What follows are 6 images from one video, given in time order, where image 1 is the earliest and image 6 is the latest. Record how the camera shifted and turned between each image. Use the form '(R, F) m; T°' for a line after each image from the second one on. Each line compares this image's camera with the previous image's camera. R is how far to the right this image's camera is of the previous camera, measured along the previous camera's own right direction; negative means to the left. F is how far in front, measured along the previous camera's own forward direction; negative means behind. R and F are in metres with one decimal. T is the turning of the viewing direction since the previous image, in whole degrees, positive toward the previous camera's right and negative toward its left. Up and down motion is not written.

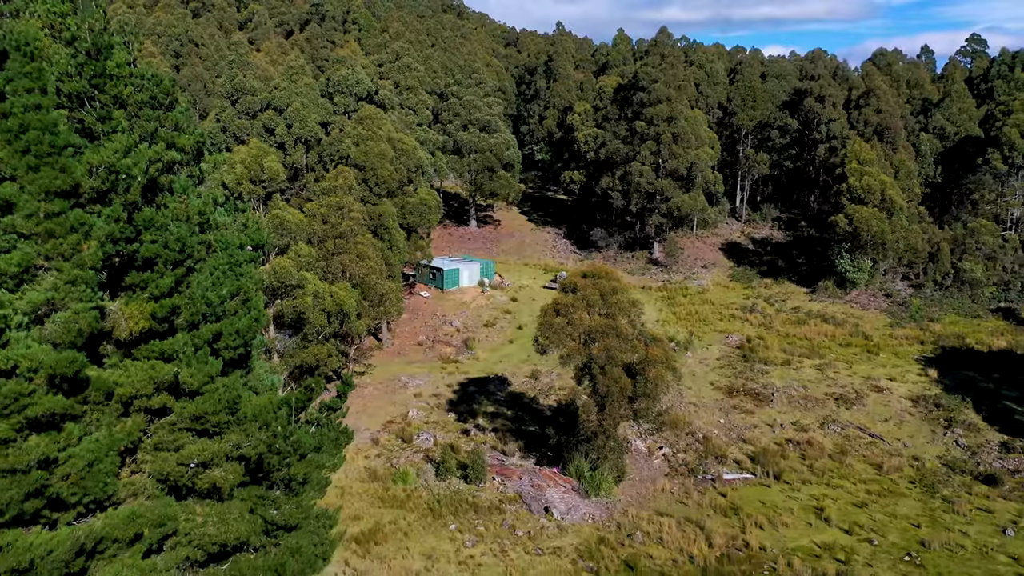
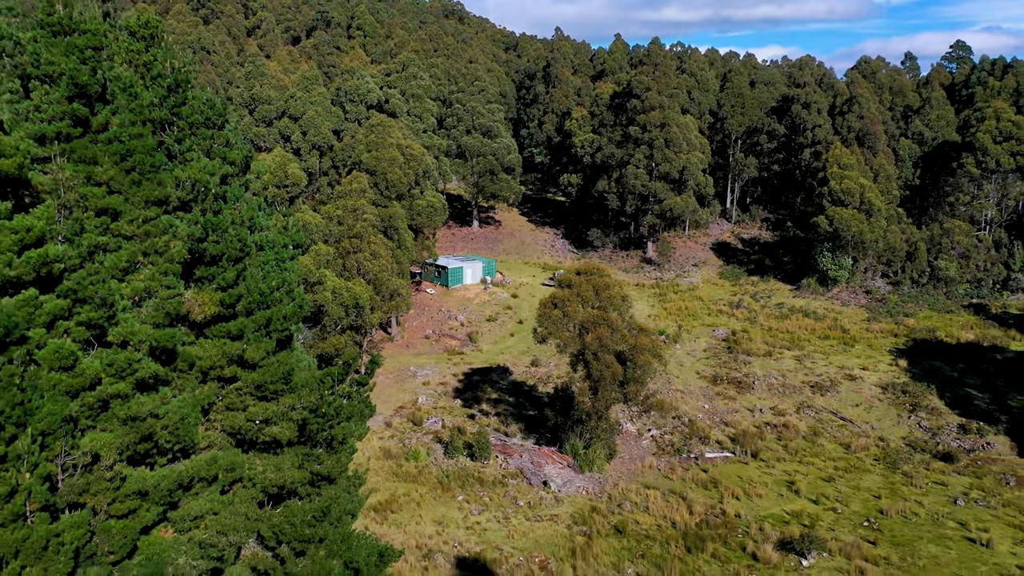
(0.0, -1.8) m; 0°
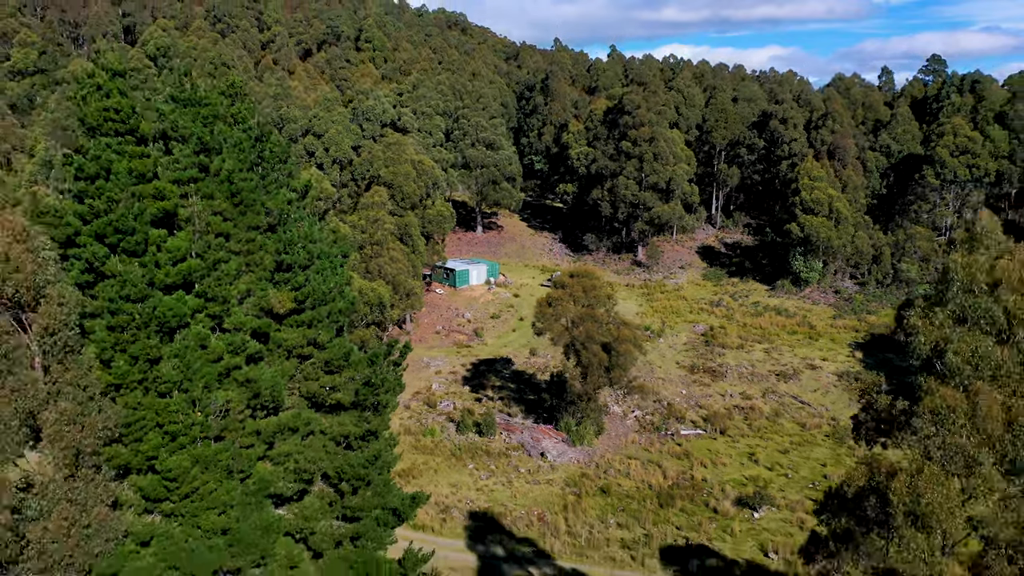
(-0.1, -3.2) m; 0°
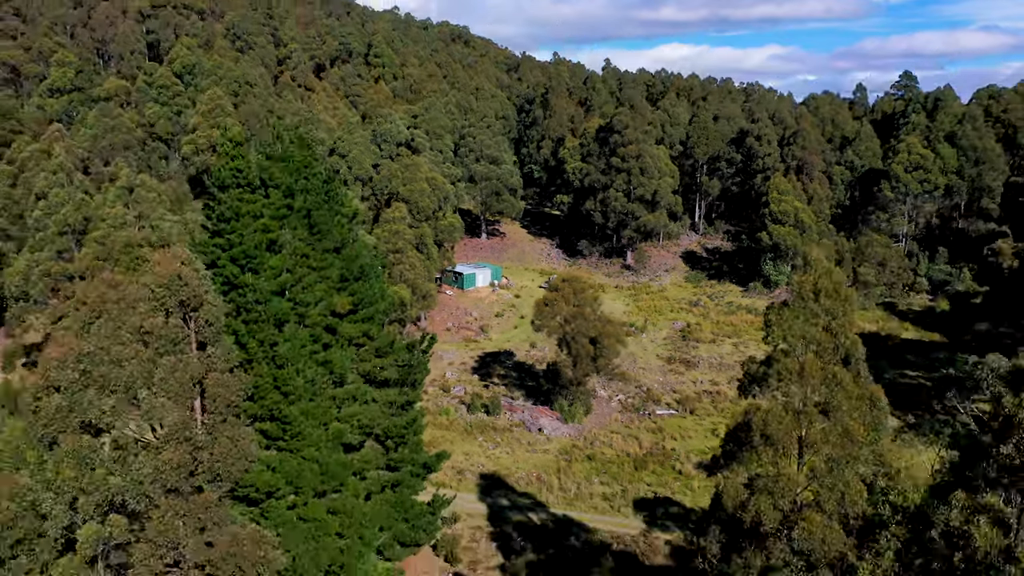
(-0.1, -4.2) m; 0°
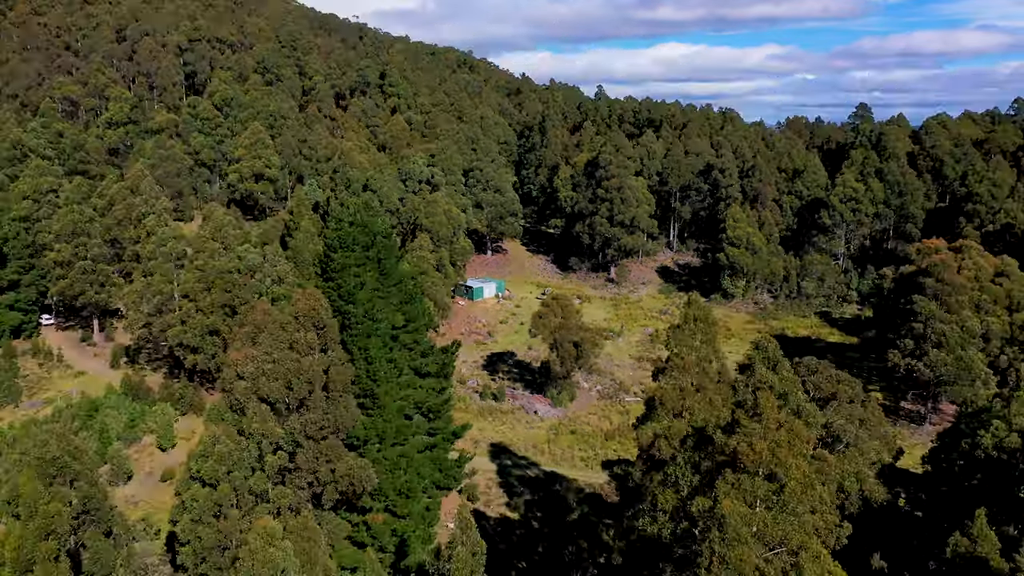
(-0.1, -7.9) m; 0°
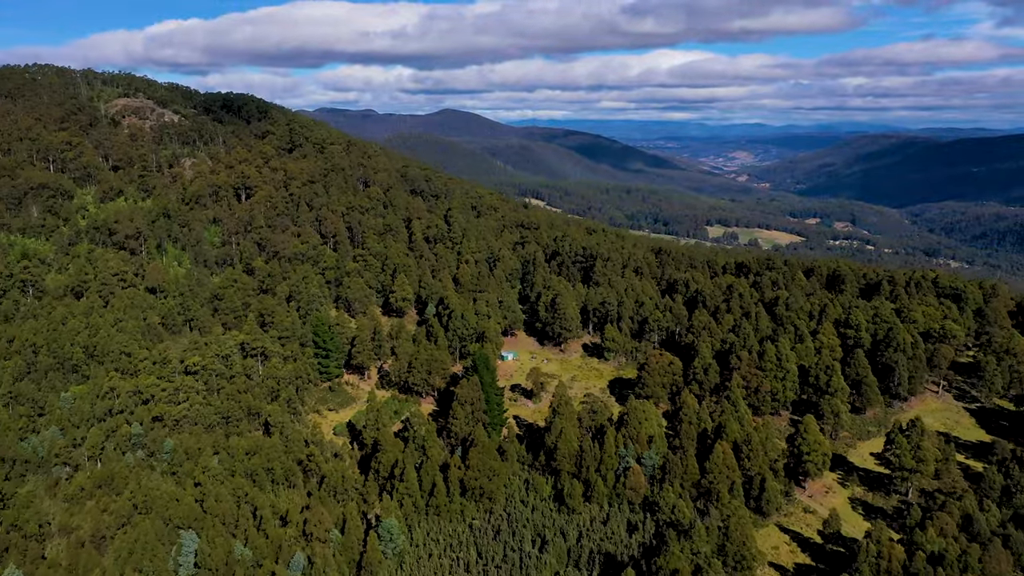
(-1.1, -68.4) m; 0°
